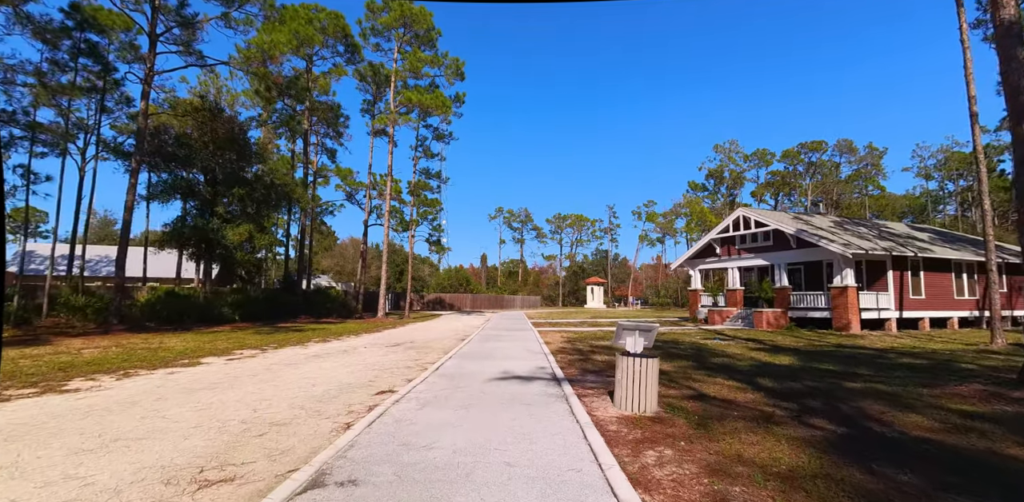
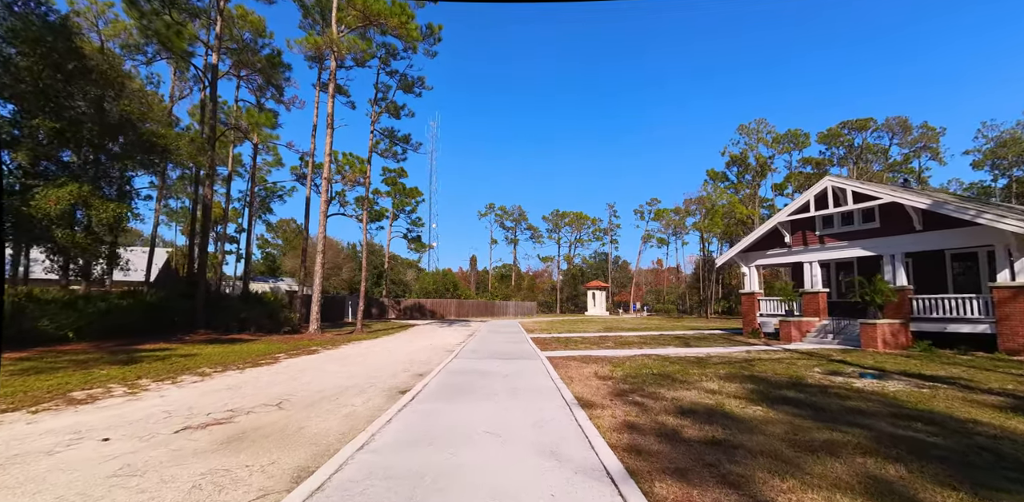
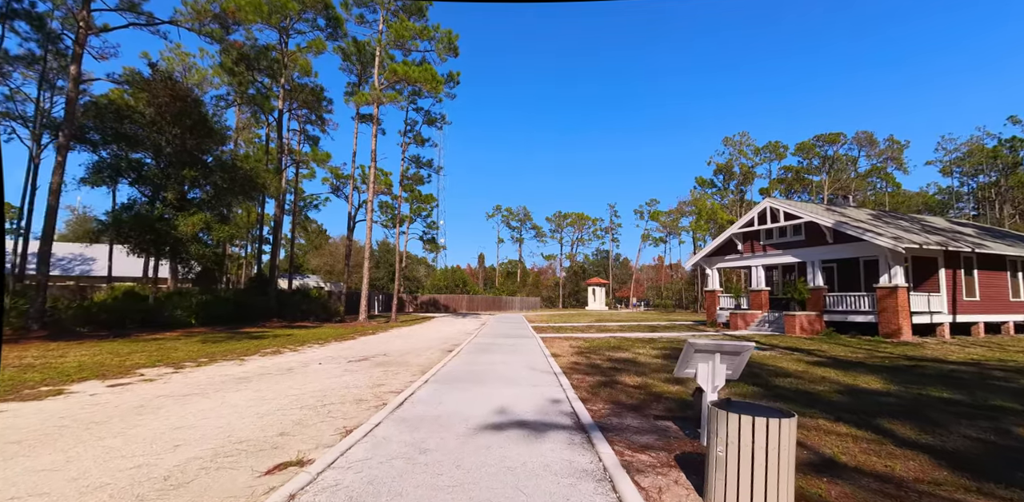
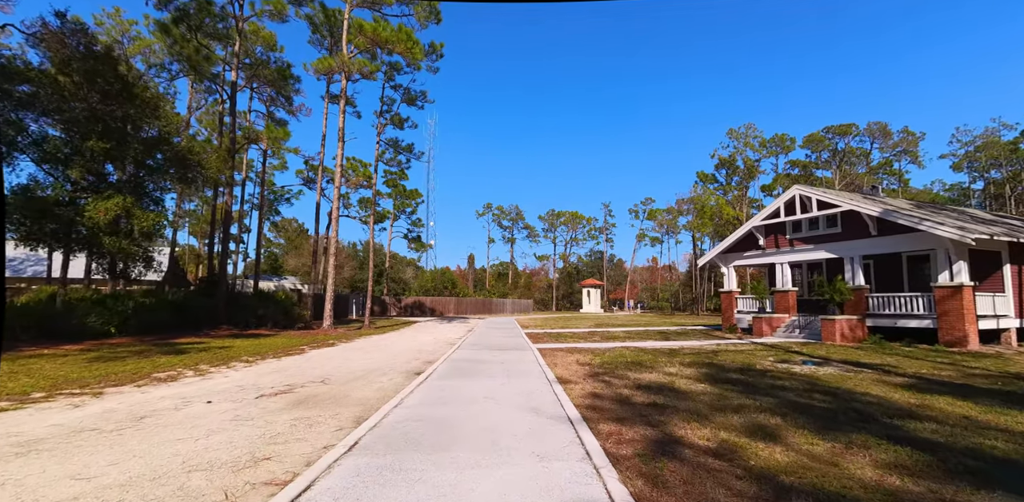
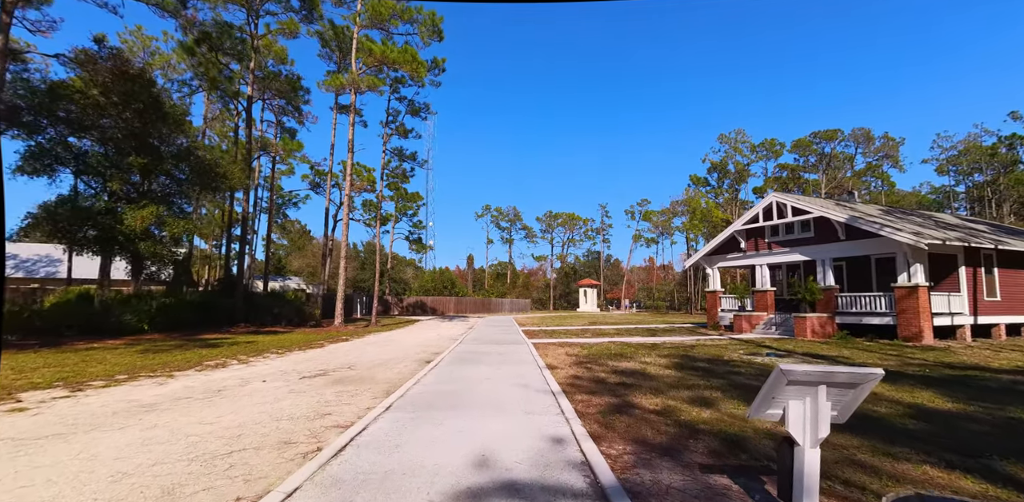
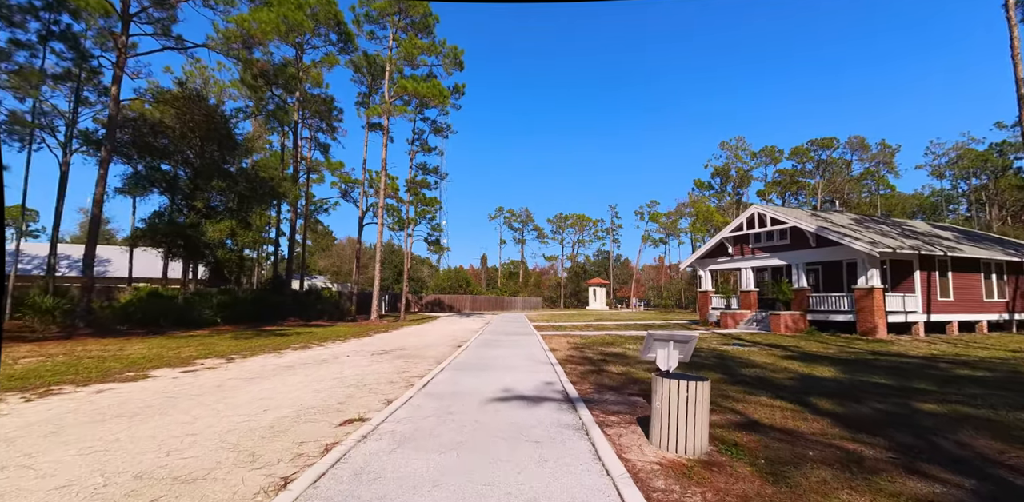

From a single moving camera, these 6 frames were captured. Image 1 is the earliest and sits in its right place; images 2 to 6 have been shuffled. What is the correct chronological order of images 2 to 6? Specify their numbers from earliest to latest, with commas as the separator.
6, 3, 5, 4, 2
